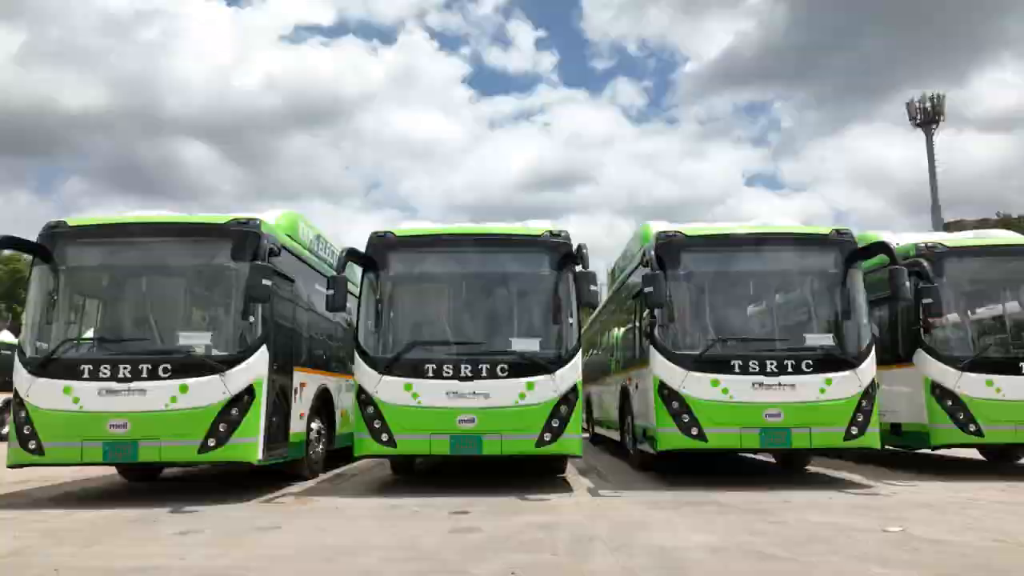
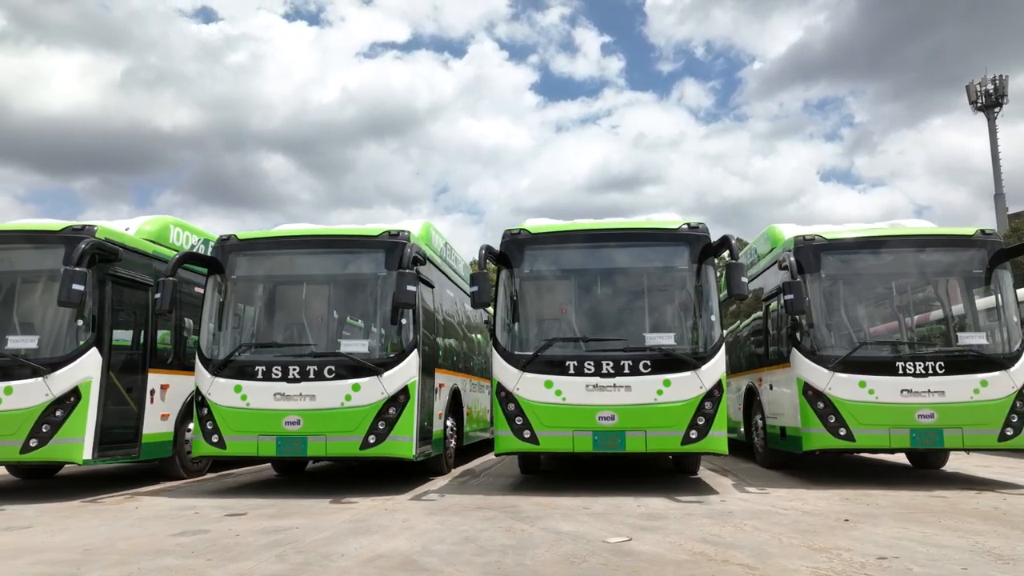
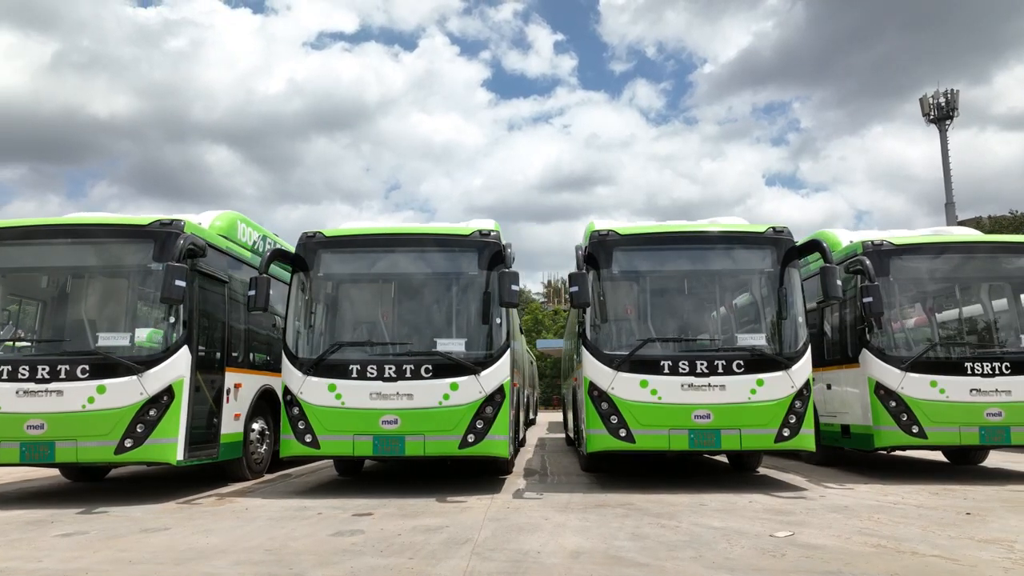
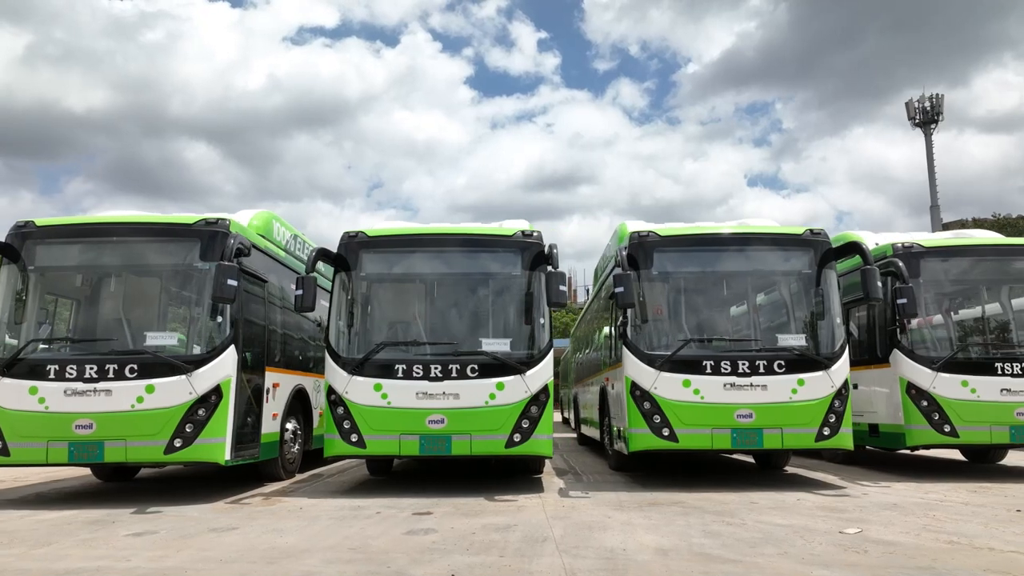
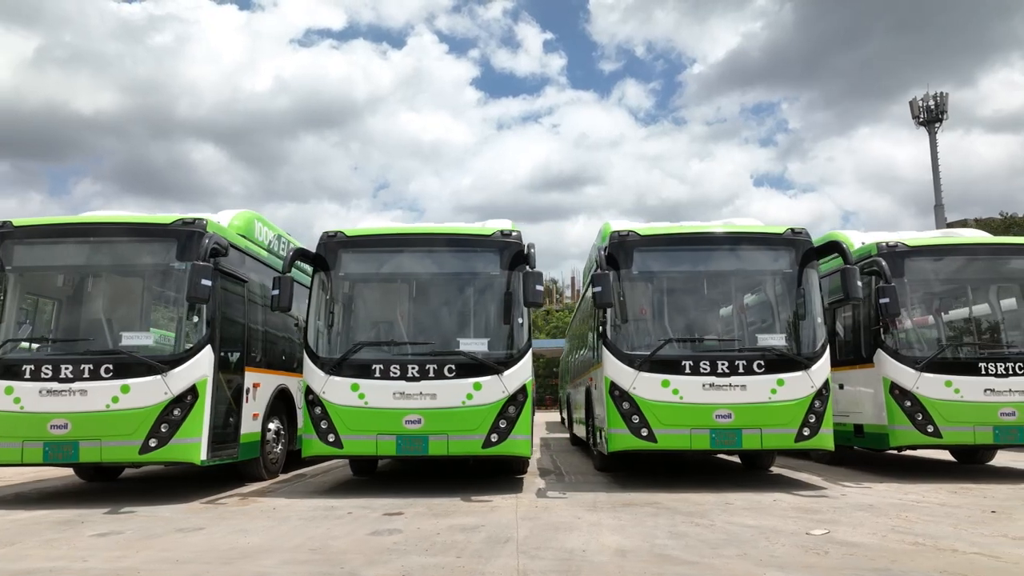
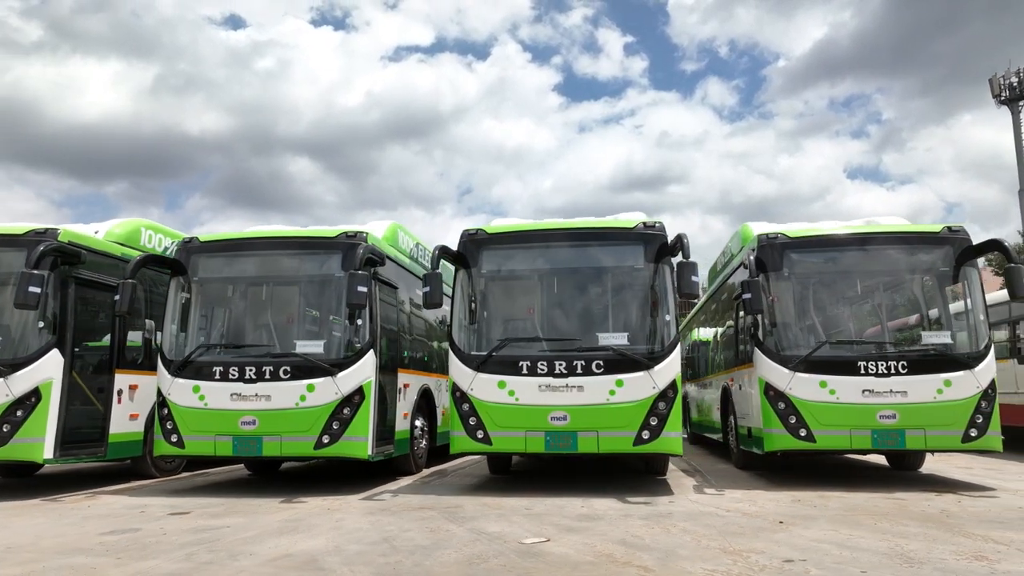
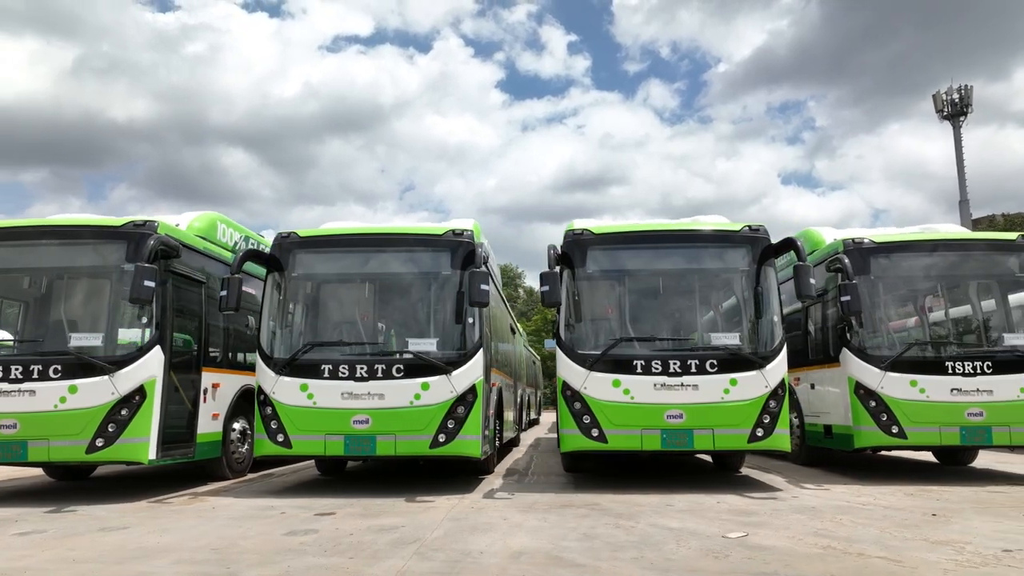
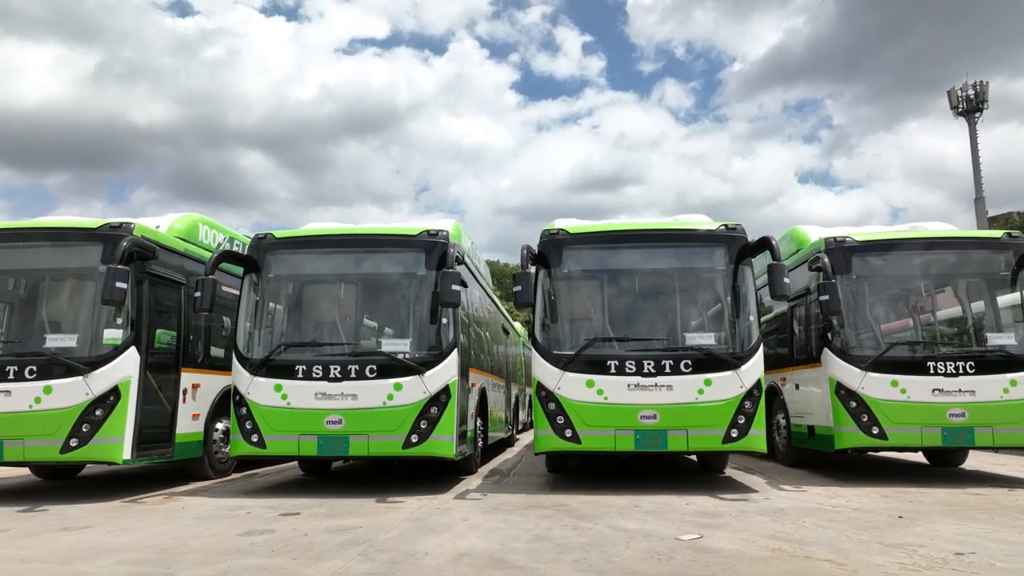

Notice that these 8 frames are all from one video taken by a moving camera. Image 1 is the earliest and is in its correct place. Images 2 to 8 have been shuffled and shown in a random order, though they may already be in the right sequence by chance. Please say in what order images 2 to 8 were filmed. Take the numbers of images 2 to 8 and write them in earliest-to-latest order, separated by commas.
4, 5, 3, 7, 8, 2, 6
